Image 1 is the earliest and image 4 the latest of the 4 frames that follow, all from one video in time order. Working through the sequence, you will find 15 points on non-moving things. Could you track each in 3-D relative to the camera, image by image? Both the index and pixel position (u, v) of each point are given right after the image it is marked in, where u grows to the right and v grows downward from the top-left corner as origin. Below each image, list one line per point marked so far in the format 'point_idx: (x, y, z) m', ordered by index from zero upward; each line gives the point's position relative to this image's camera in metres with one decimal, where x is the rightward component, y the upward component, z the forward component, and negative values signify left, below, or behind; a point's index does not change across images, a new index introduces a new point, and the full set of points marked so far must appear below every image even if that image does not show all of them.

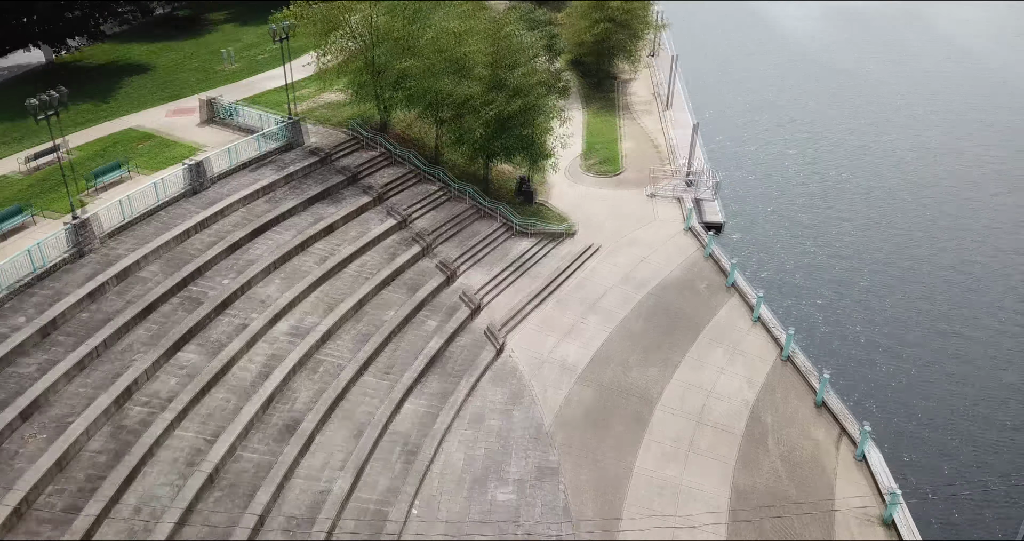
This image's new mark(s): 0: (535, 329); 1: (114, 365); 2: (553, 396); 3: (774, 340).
0: (+0.6, -1.6, +20.0) m
1: (-8.6, -2.1, +16.0) m
2: (+1.0, -3.0, +17.6) m
3: (+7.1, -1.9, +19.8) m
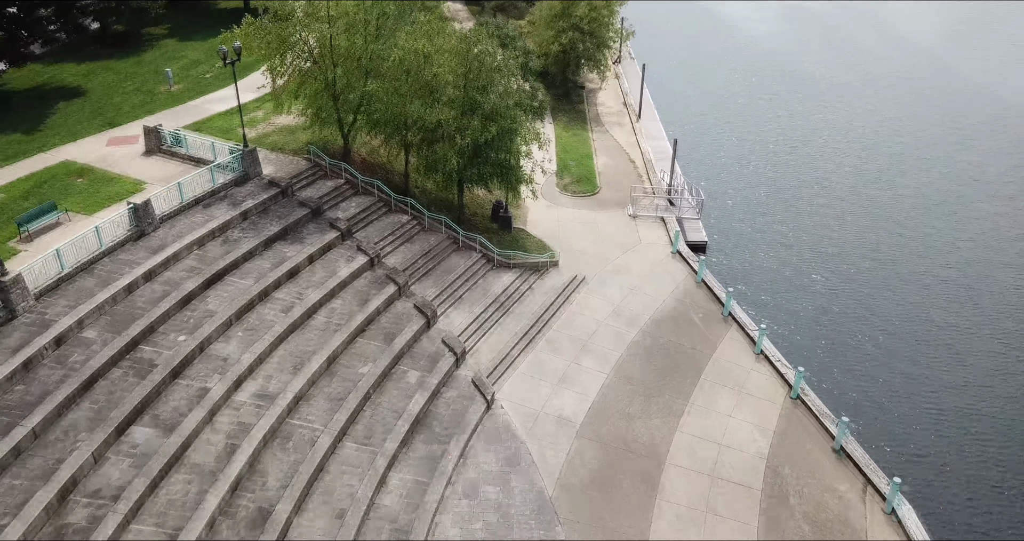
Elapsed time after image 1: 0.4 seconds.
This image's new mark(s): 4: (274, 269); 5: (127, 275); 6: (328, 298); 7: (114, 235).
0: (+0.3, -2.7, +18.4) m
1: (-8.6, -3.4, +13.8) m
2: (+0.9, -4.0, +16.0) m
3: (+6.8, -2.8, +18.6) m
4: (-6.3, 0.0, +19.6) m
5: (-9.4, -0.1, +18.0) m
6: (-4.8, -0.7, +19.2) m
7: (-10.3, +0.9, +19.0) m
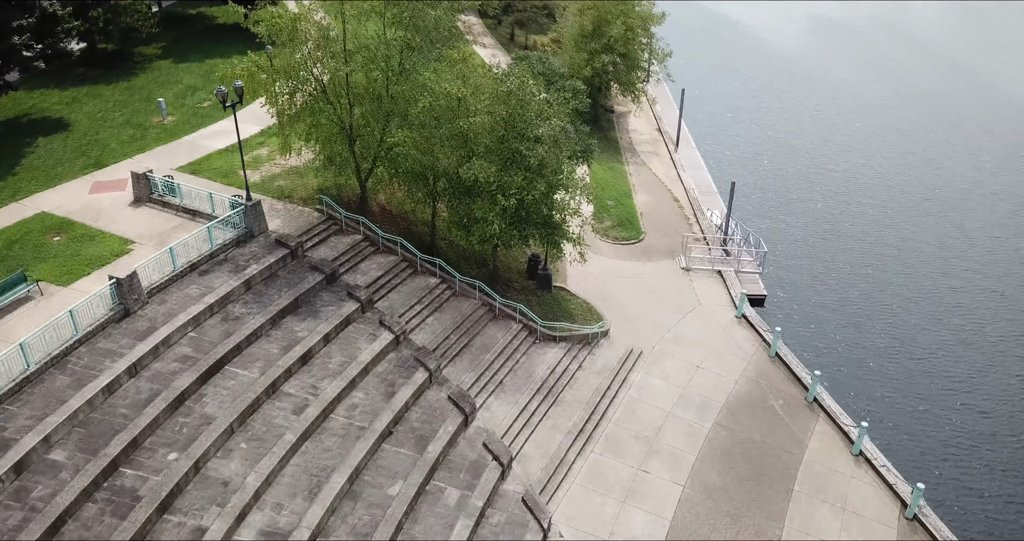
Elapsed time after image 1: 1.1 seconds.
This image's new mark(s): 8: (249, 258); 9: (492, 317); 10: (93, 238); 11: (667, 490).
0: (+1.5, -4.6, +15.3) m
1: (-7.4, -5.3, +10.8) m
2: (+2.1, -6.0, +13.0) m
3: (+8.0, -4.7, +15.6) m
4: (-5.1, -1.9, +16.5) m
5: (-8.2, -2.0, +14.9) m
6: (-3.6, -2.6, +16.1) m
7: (-9.1, -1.0, +16.0) m
8: (-6.7, +0.3, +18.9) m
9: (-0.5, -1.2, +19.6) m
10: (-11.1, +0.9, +19.6) m
11: (+3.3, -4.6, +15.6) m
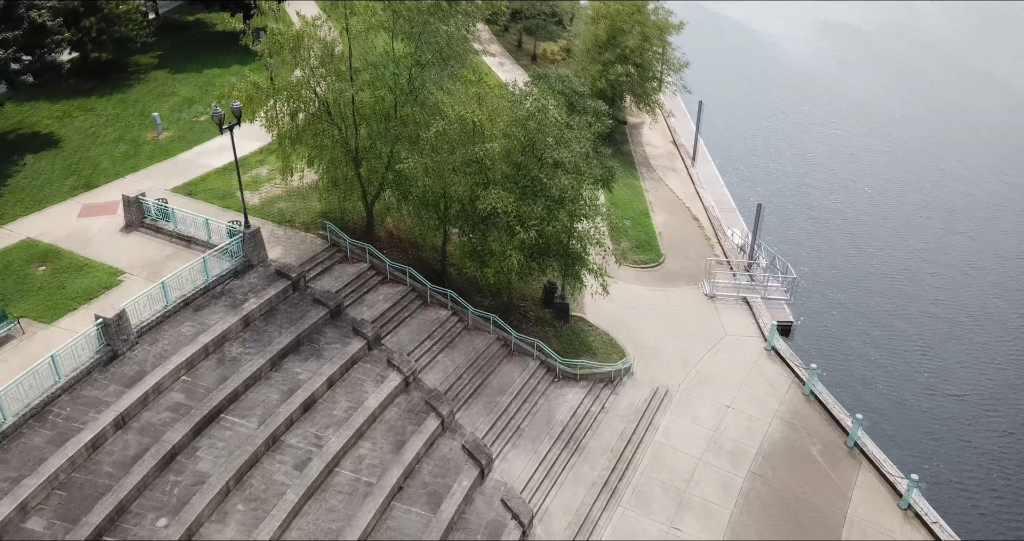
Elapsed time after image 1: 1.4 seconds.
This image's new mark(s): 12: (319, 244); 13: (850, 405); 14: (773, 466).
0: (+1.9, -5.4, +14.0) m
1: (-7.0, -6.1, +9.5) m
2: (+2.5, -6.8, +11.7) m
3: (+8.4, -5.5, +14.2) m
4: (-4.7, -2.7, +15.2) m
5: (-7.7, -2.8, +13.6) m
6: (-3.1, -3.5, +14.8) m
7: (-8.6, -1.8, +14.7) m
8: (-6.3, -0.5, +17.6) m
9: (-0.1, -2.0, +18.3) m
10: (-10.7, +0.1, +18.3) m
11: (+3.7, -5.5, +14.3) m
12: (-5.1, +0.7, +19.7) m
13: (+9.0, -3.5, +19.5) m
14: (+5.8, -4.3, +16.3) m
